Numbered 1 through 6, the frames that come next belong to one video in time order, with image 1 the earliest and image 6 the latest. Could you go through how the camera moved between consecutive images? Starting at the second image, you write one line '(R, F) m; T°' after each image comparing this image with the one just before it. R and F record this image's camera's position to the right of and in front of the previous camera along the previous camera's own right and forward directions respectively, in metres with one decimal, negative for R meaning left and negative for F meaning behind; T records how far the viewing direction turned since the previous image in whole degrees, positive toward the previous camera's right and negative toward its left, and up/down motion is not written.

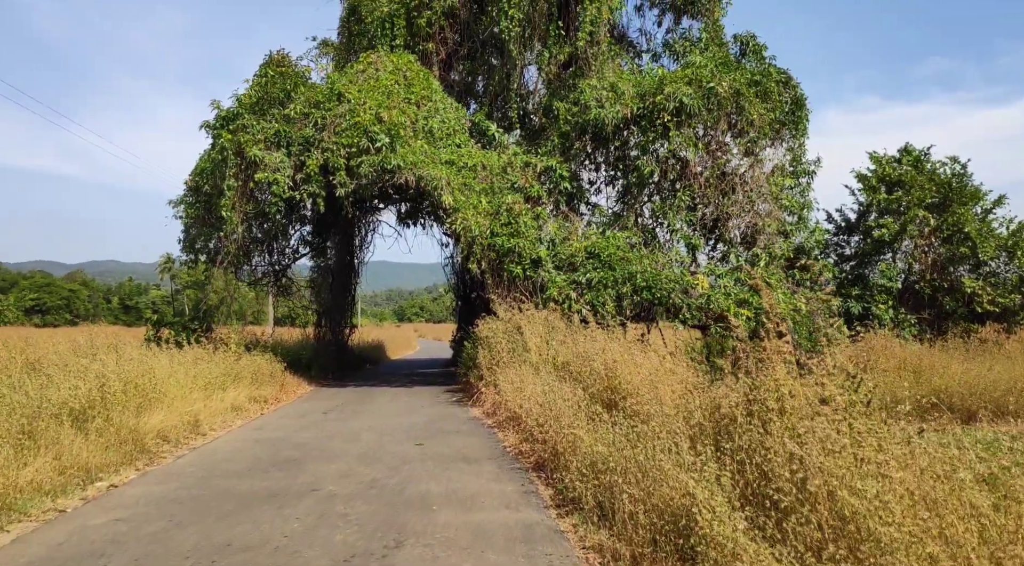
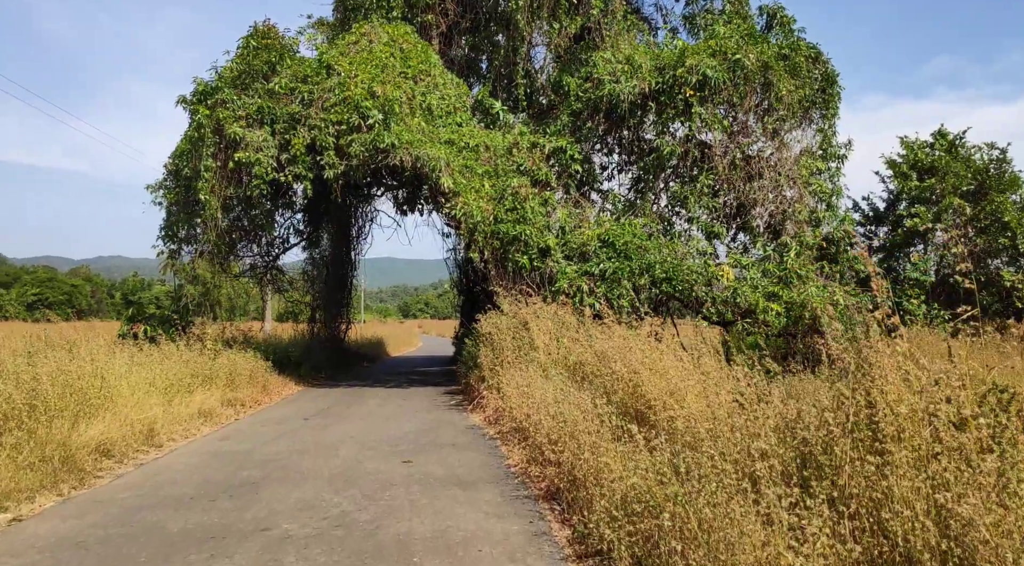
(0.0, +1.4) m; 0°
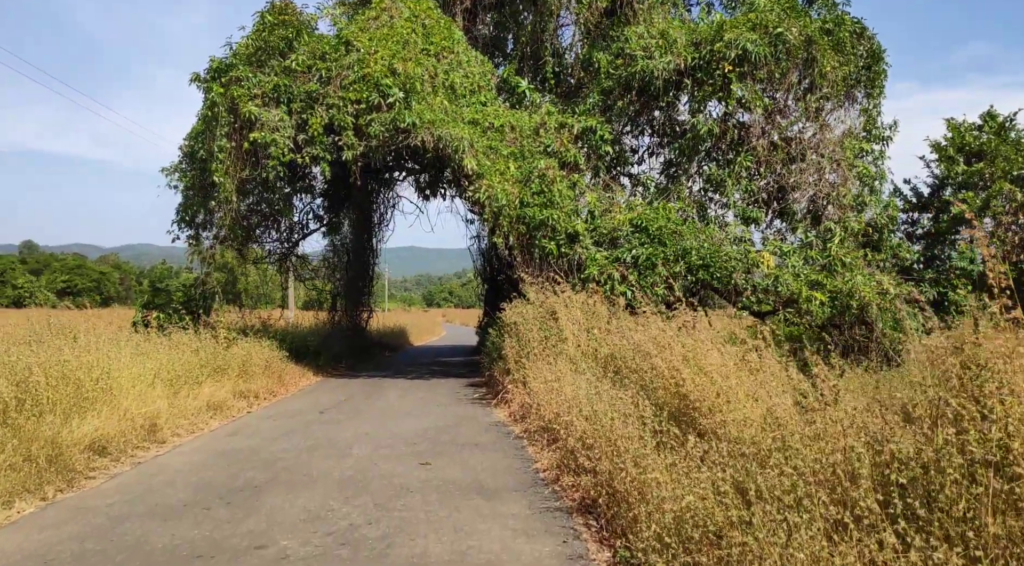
(0.0, +0.7) m; -2°
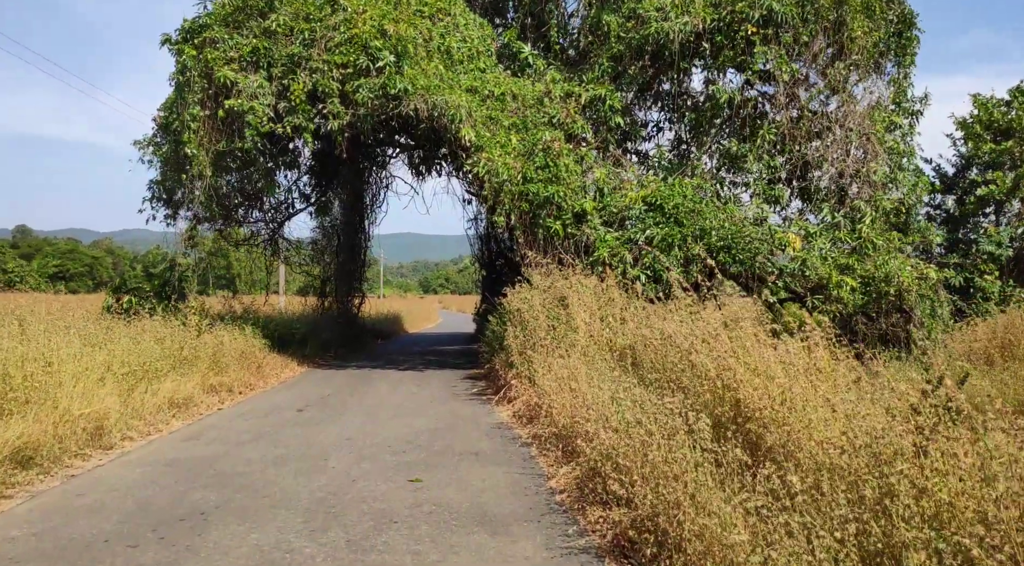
(-0.1, +1.1) m; 0°
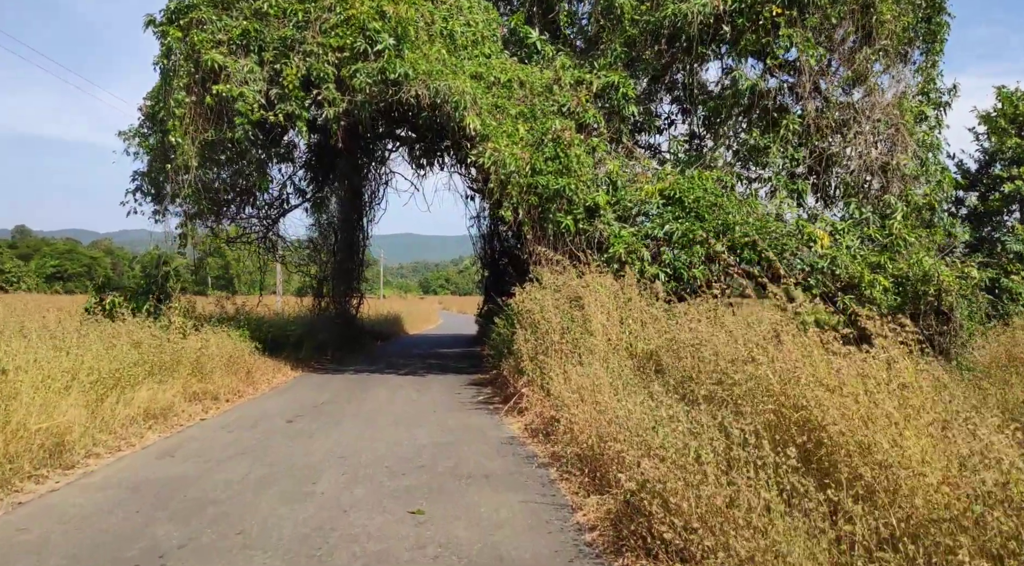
(-0.1, +0.8) m; 0°
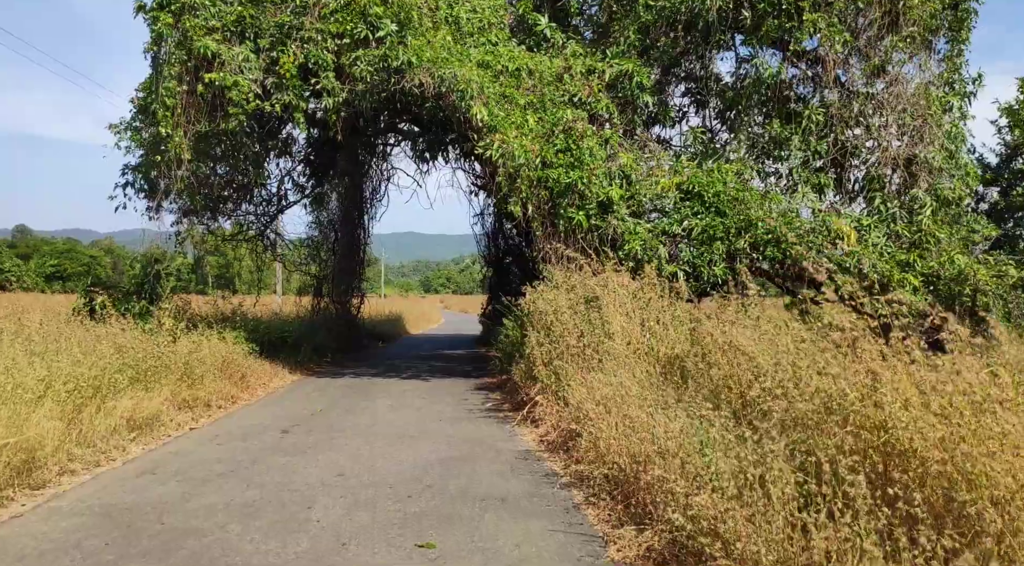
(-0.1, +0.6) m; 0°
